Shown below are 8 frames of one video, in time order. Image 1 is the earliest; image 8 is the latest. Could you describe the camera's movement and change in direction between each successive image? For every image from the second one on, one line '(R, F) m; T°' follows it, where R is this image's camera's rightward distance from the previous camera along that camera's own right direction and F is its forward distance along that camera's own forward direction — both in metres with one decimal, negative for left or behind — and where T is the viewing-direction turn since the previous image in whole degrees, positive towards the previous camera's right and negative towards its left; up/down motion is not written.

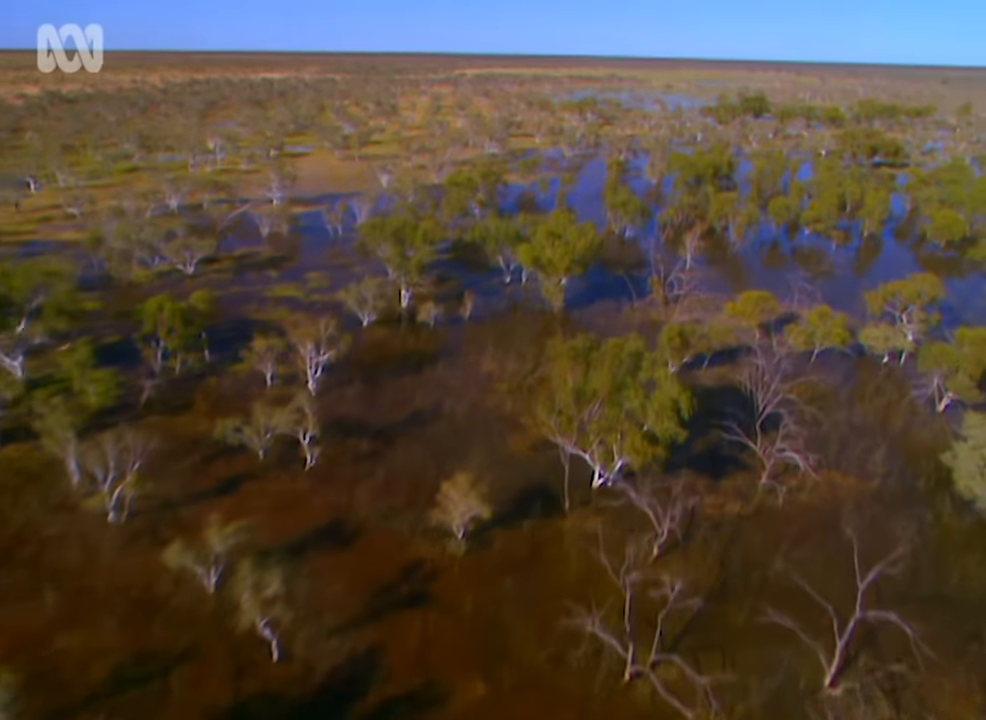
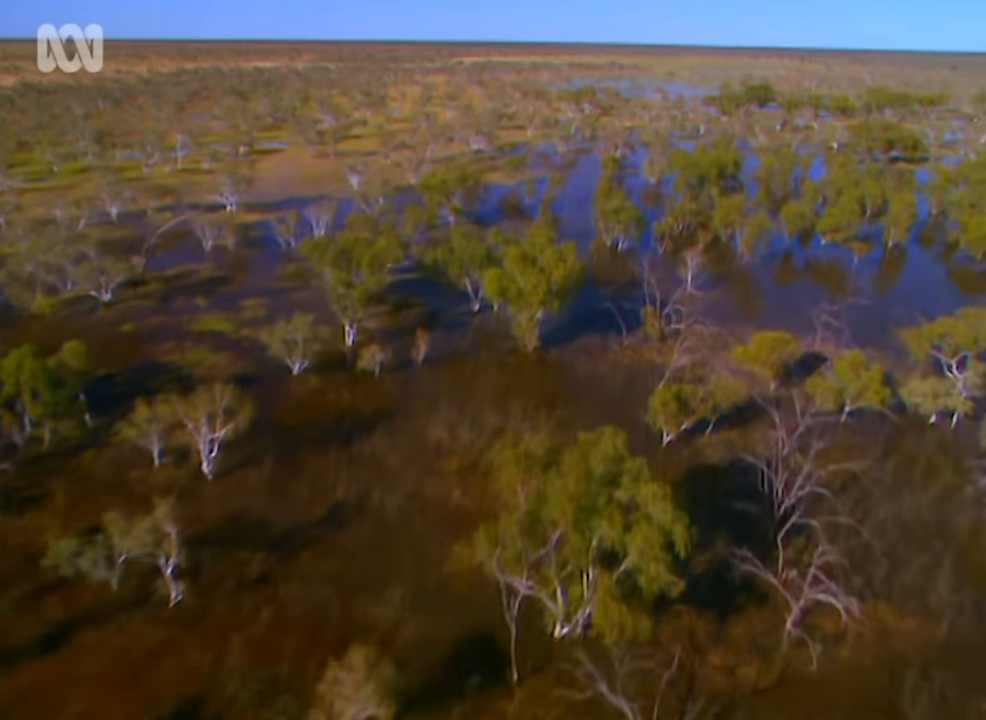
(+1.4, +5.5) m; 0°
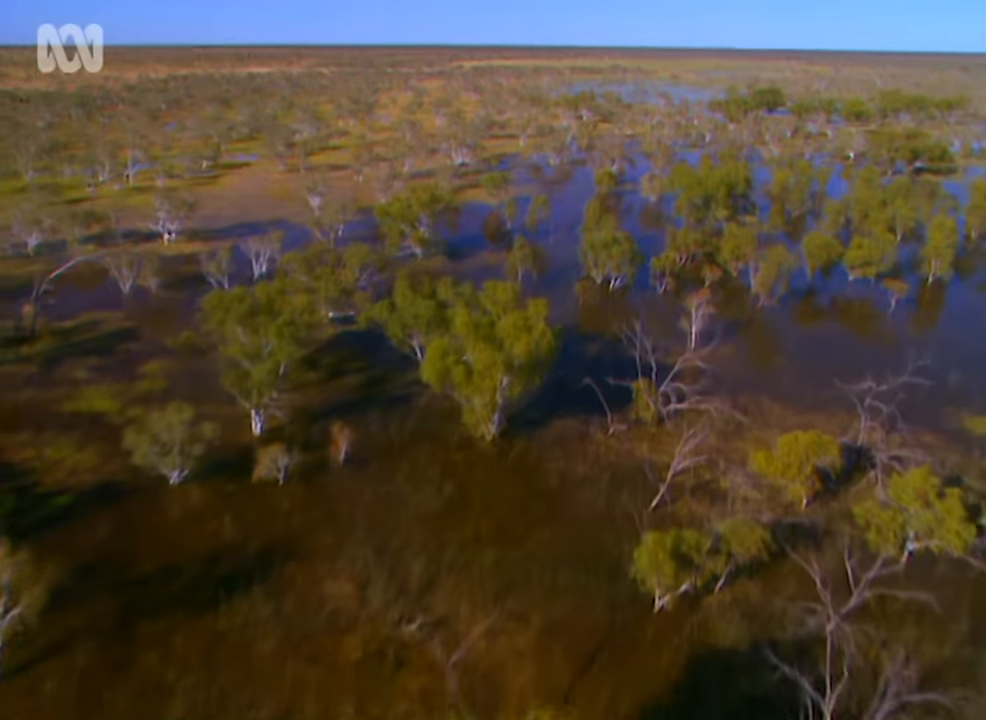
(+1.5, +6.3) m; 0°
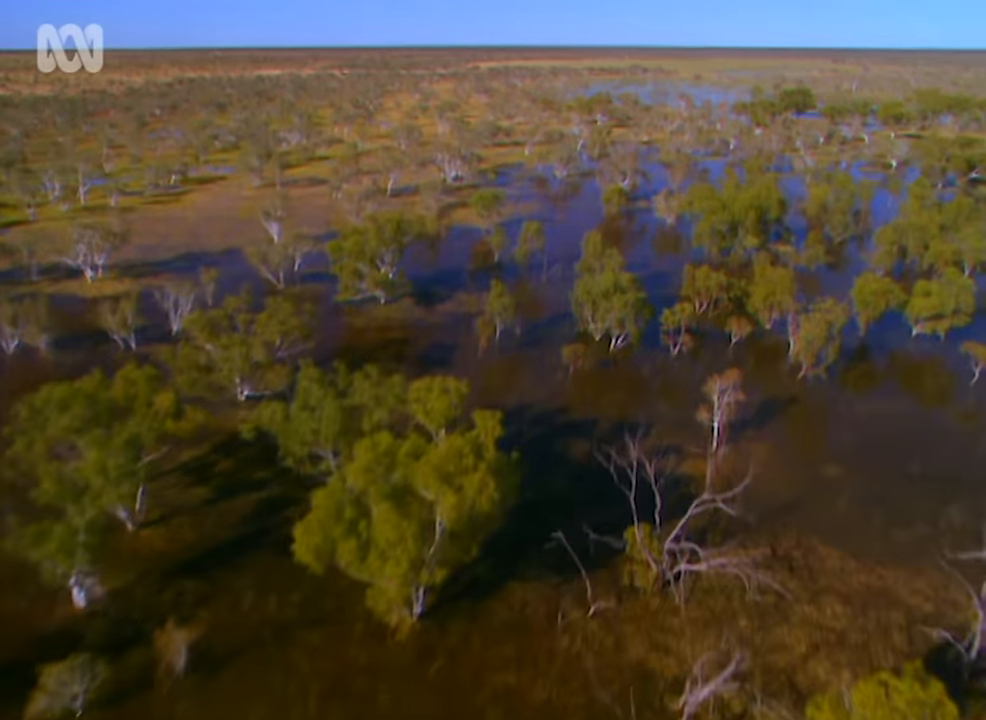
(+1.7, +7.1) m; -1°
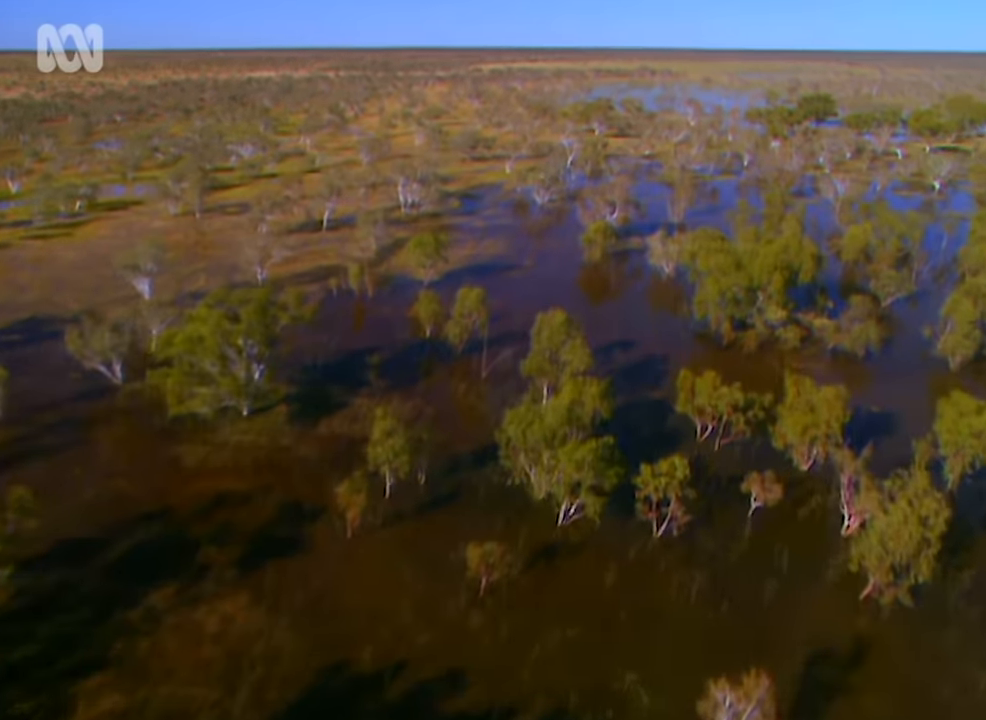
(+2.6, +10.2) m; -1°
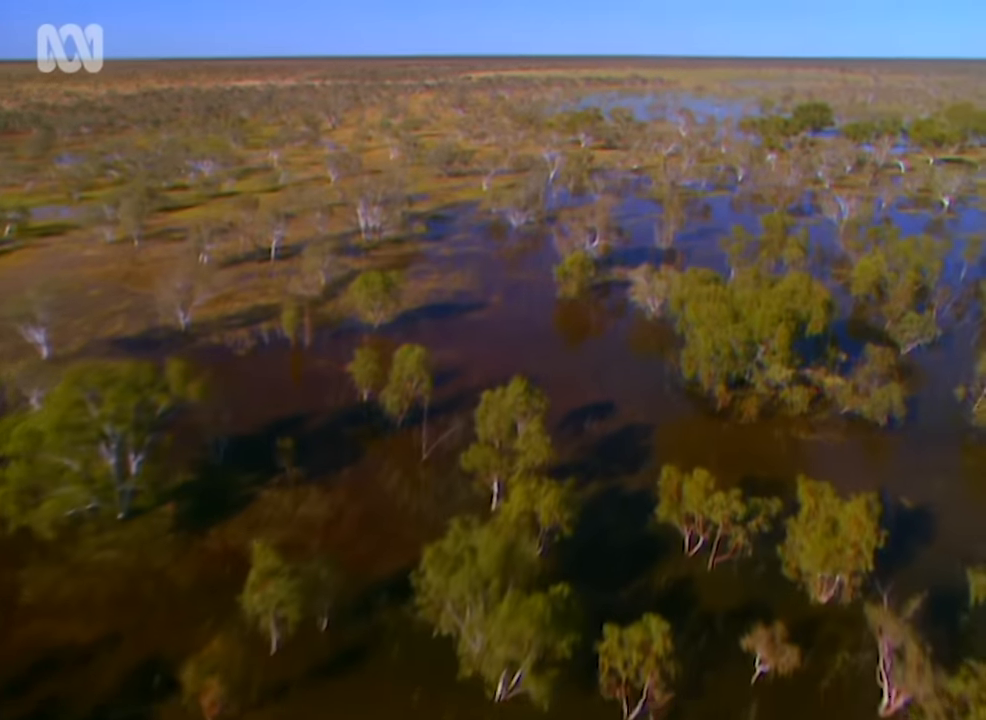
(+1.3, +4.6) m; 0°
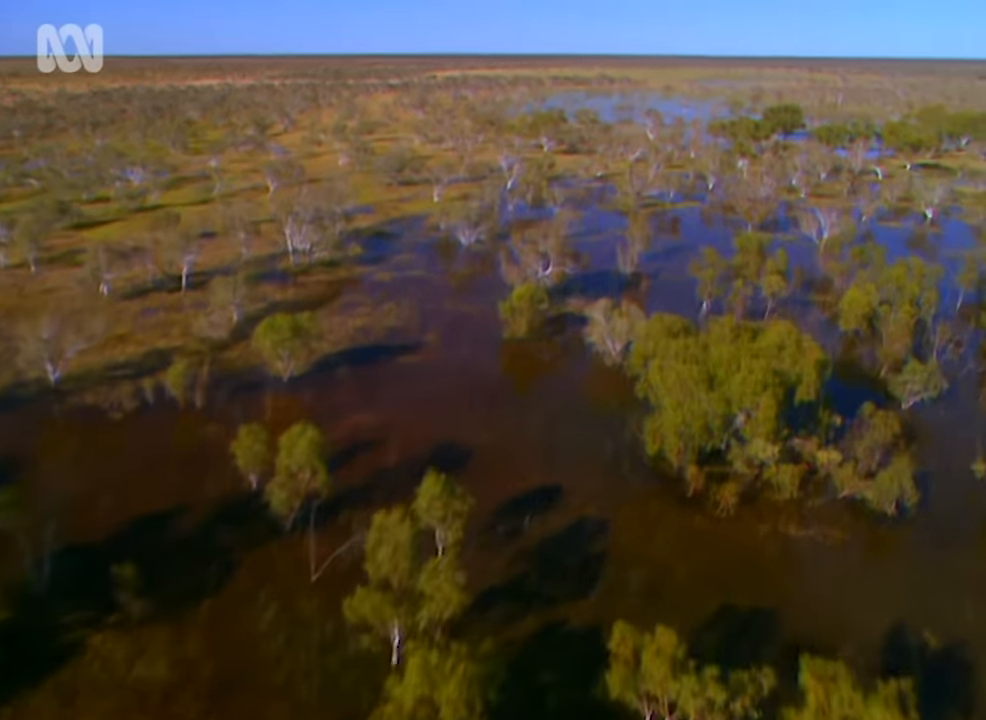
(+1.2, +4.6) m; +2°
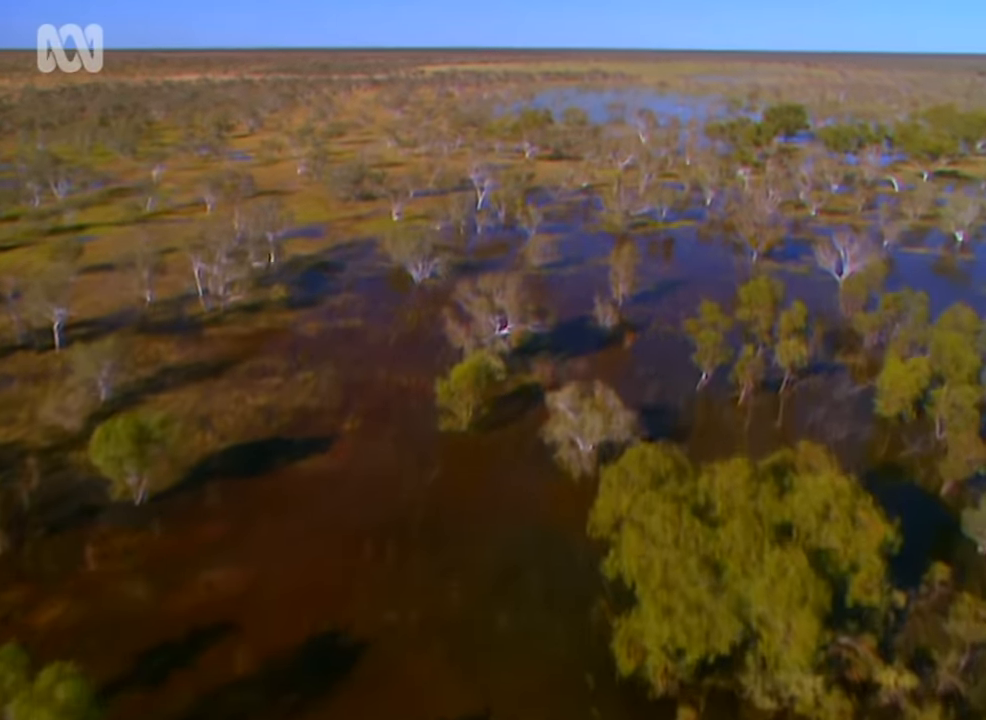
(+1.6, +6.8) m; 0°
